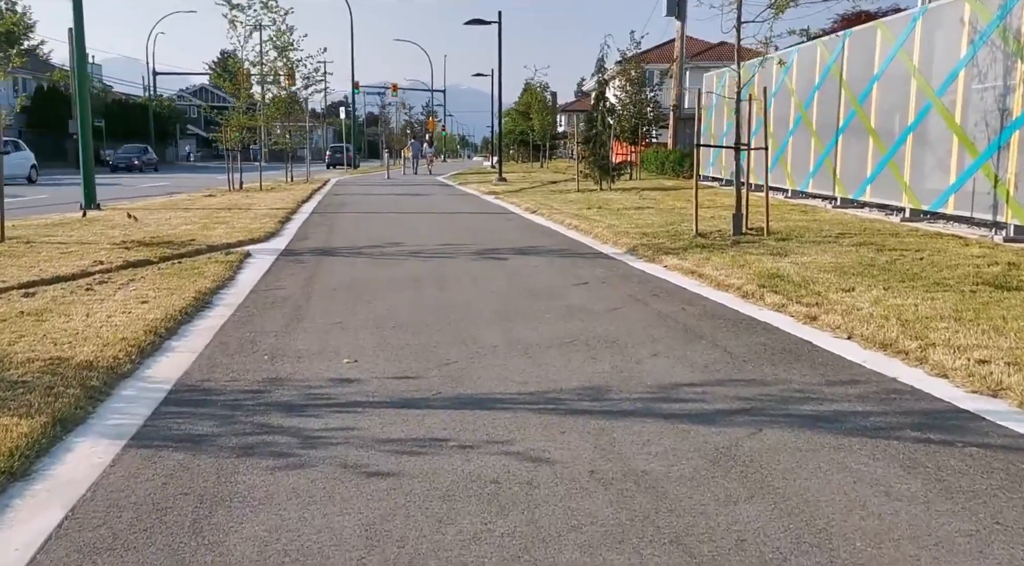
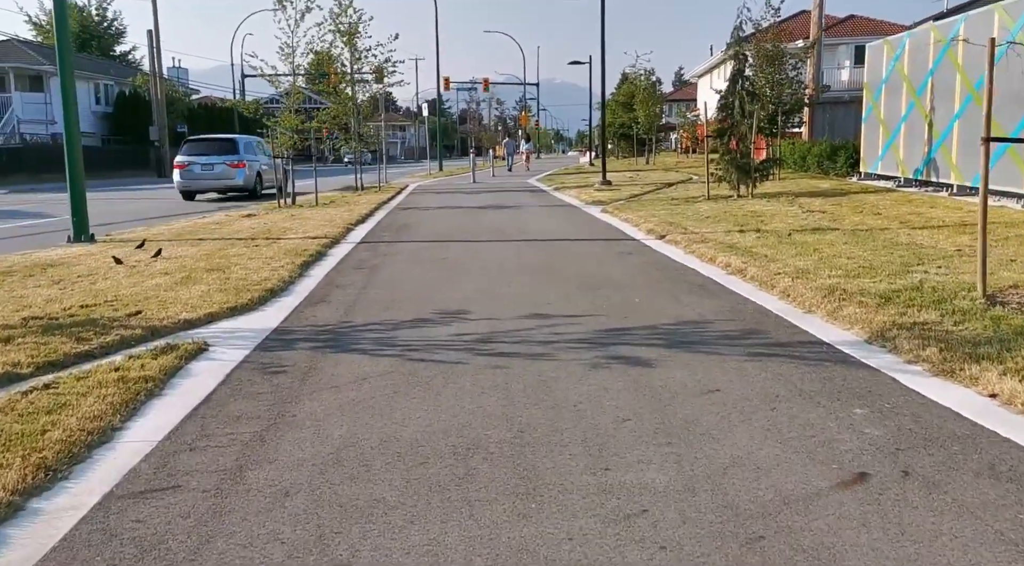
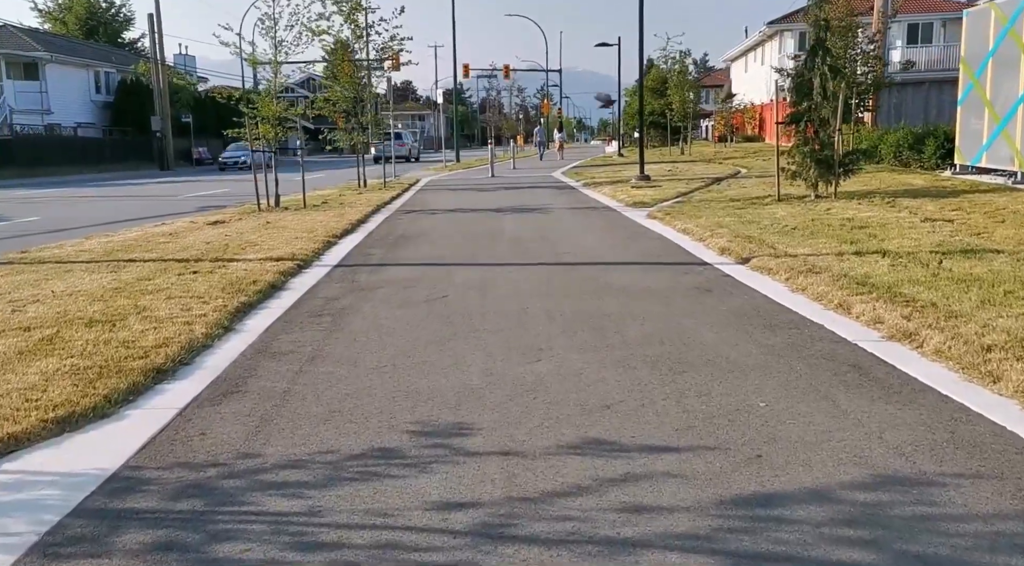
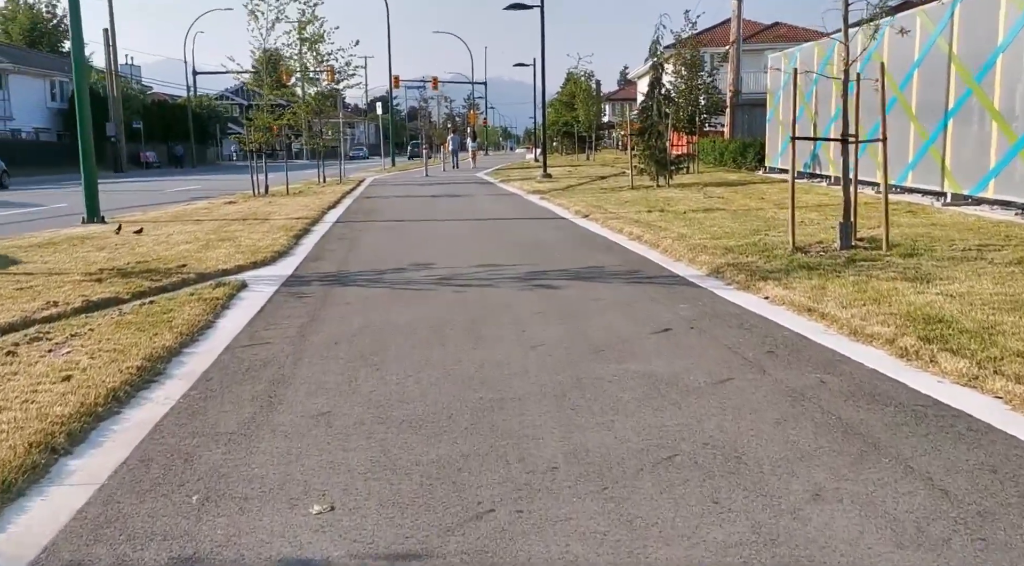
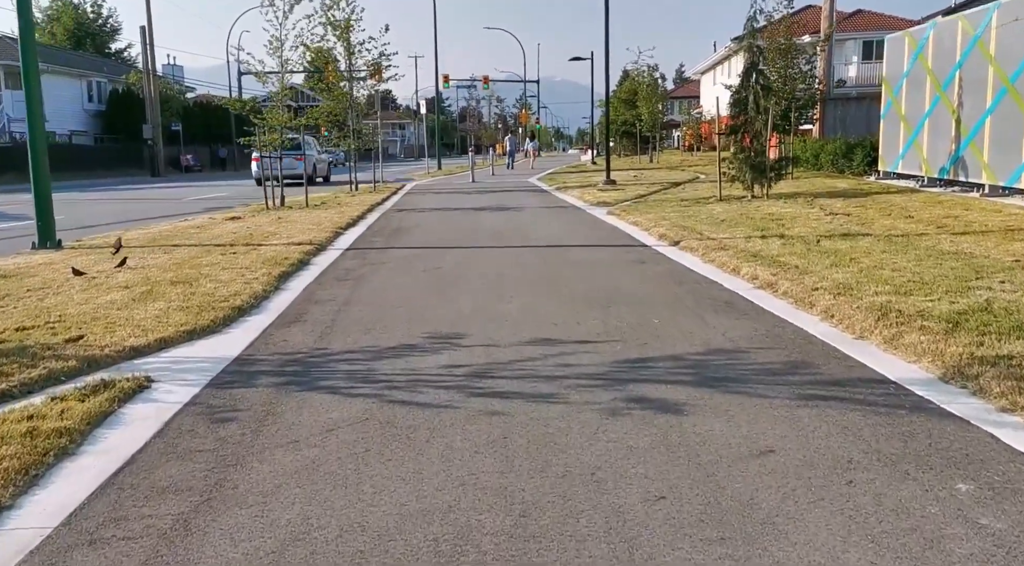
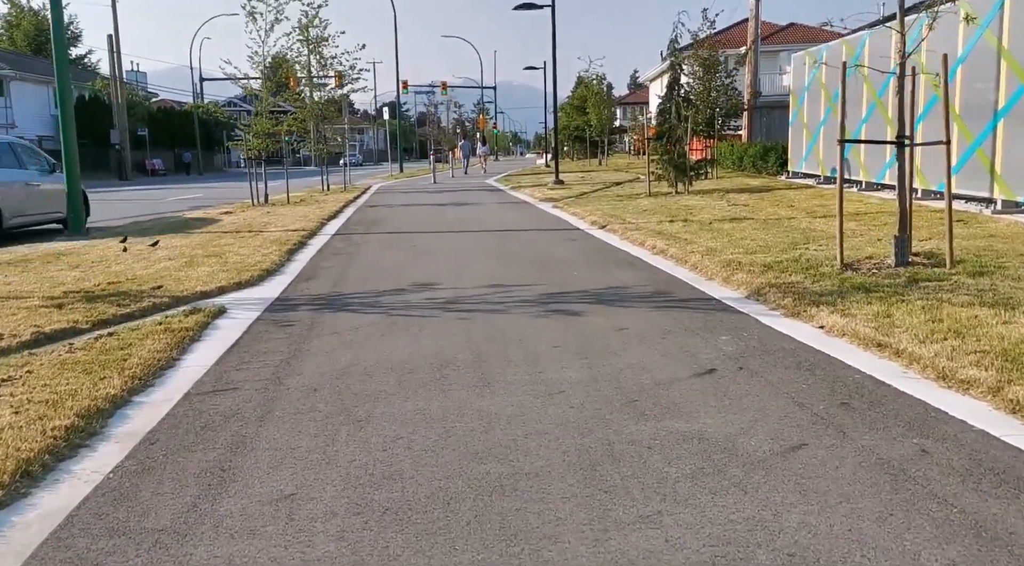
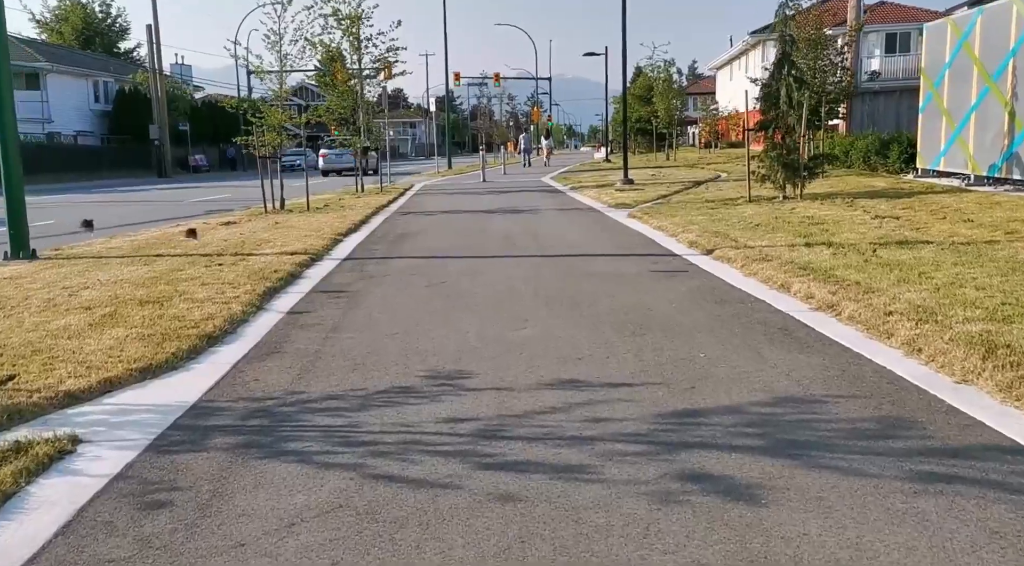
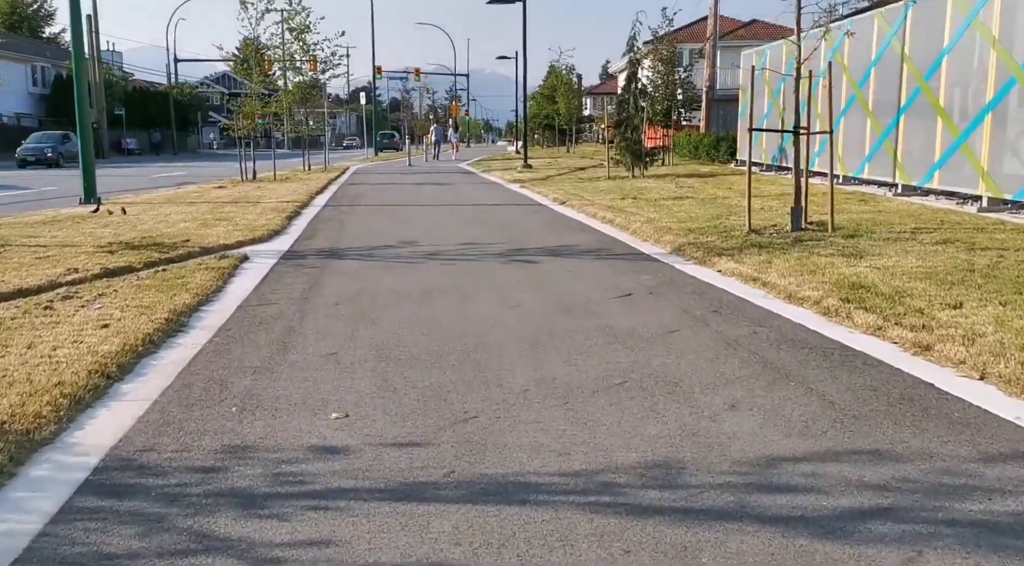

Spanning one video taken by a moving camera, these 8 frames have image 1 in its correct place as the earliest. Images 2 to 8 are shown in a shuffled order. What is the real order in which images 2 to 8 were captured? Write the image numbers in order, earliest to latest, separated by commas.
8, 4, 6, 2, 5, 7, 3
